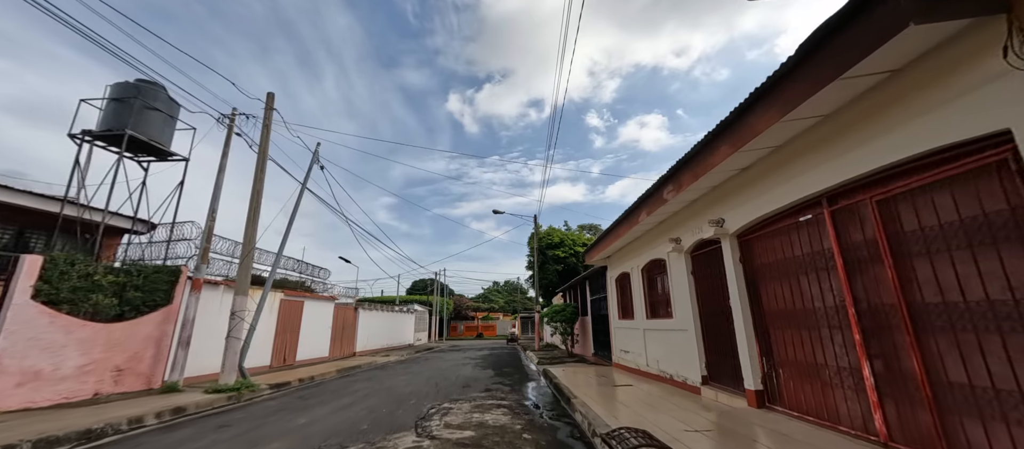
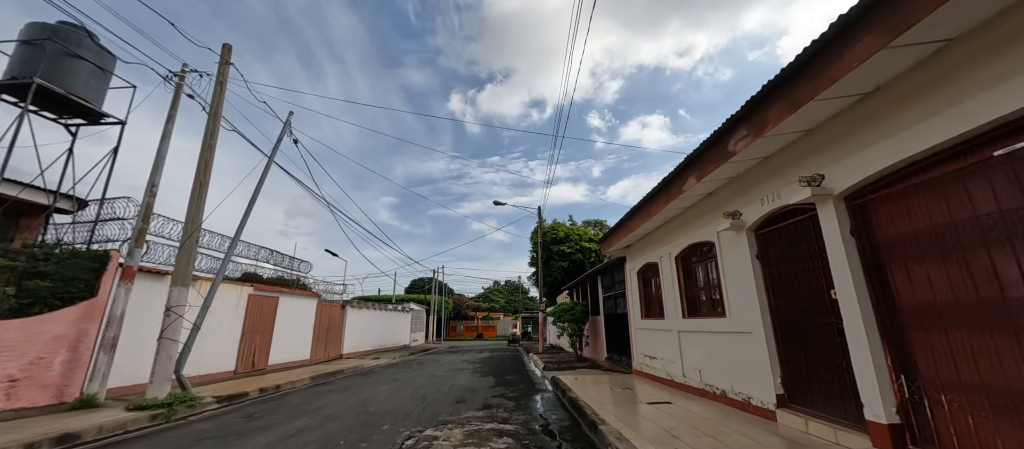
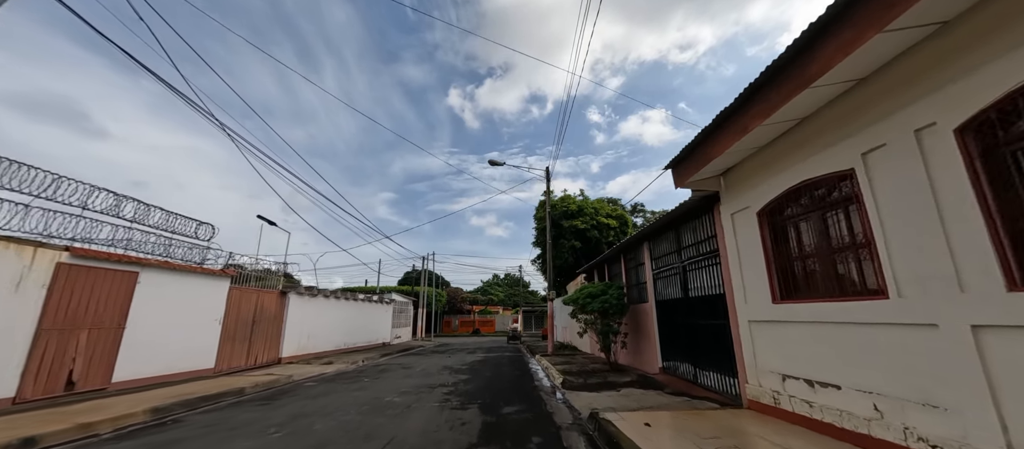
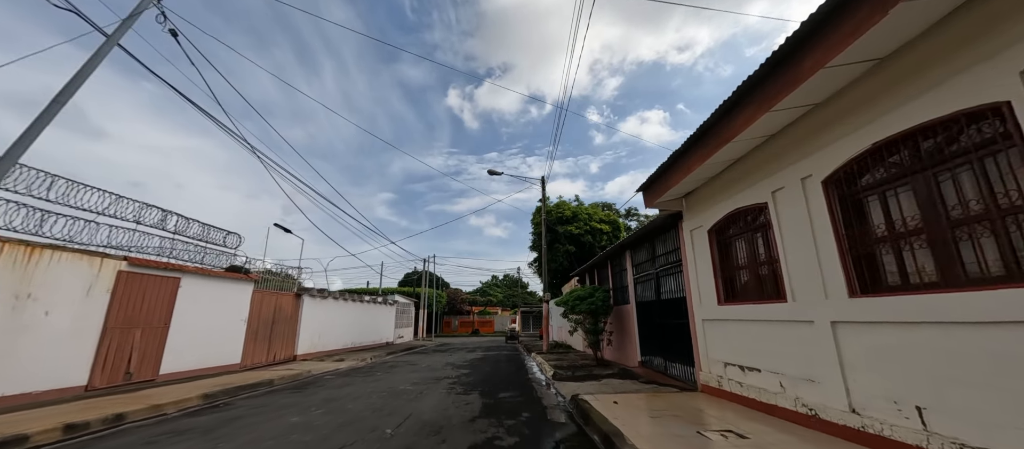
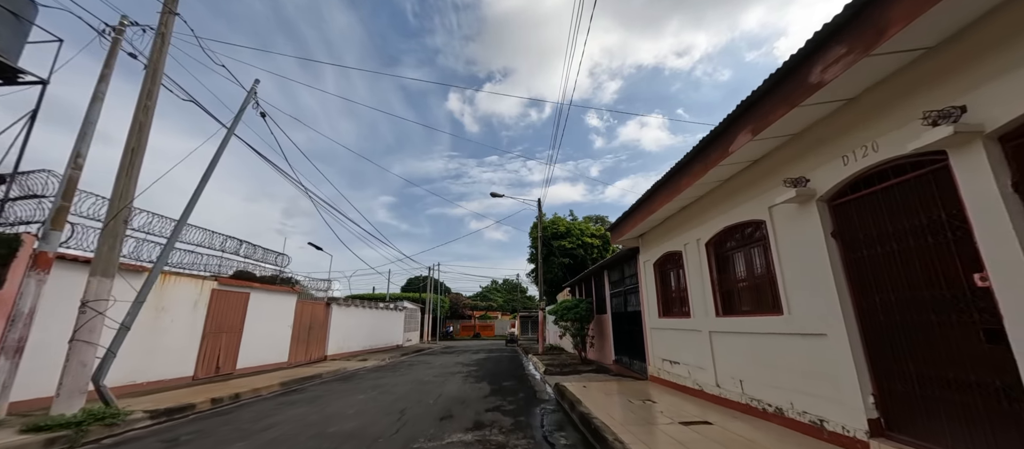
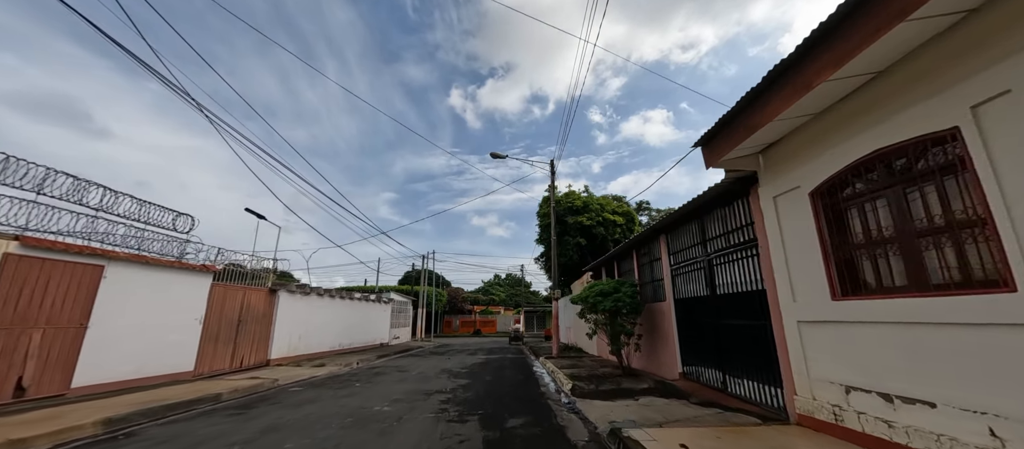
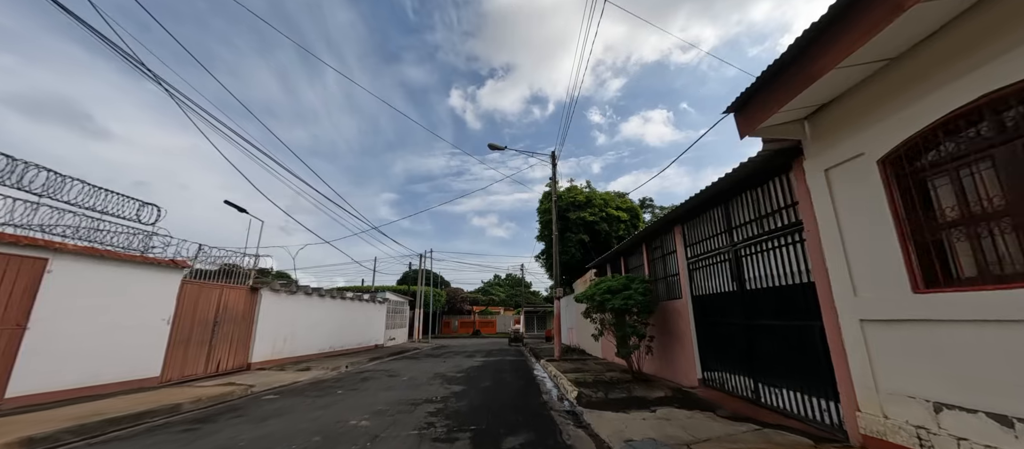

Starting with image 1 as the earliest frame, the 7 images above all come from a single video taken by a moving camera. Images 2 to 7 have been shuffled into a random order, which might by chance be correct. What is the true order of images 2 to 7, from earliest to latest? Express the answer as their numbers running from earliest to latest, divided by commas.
2, 5, 4, 3, 6, 7
